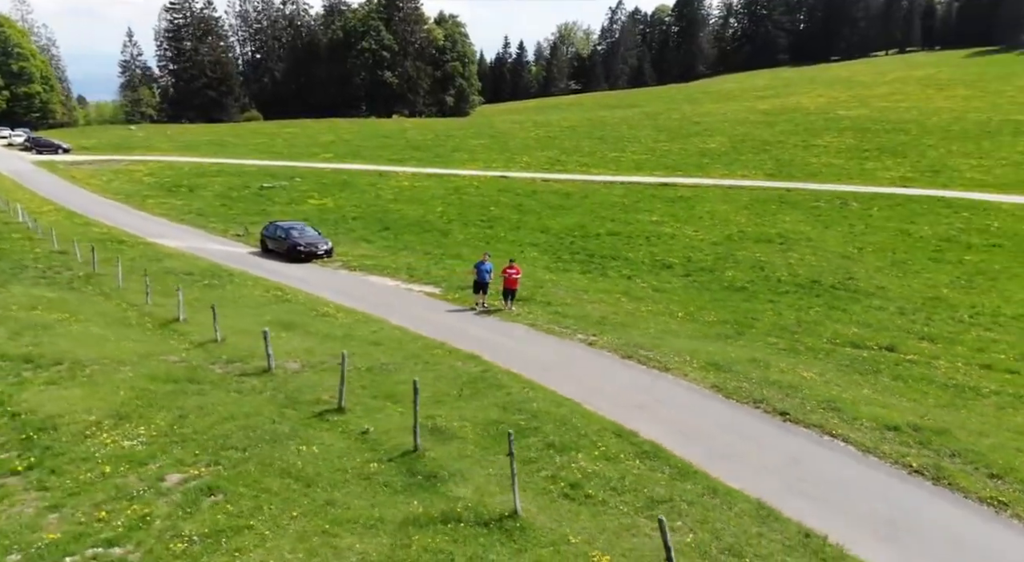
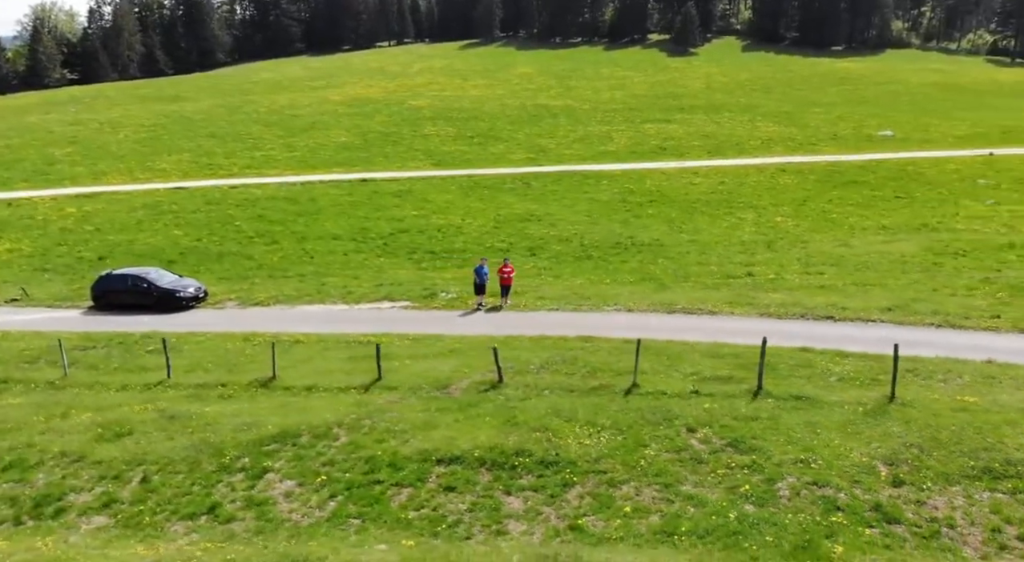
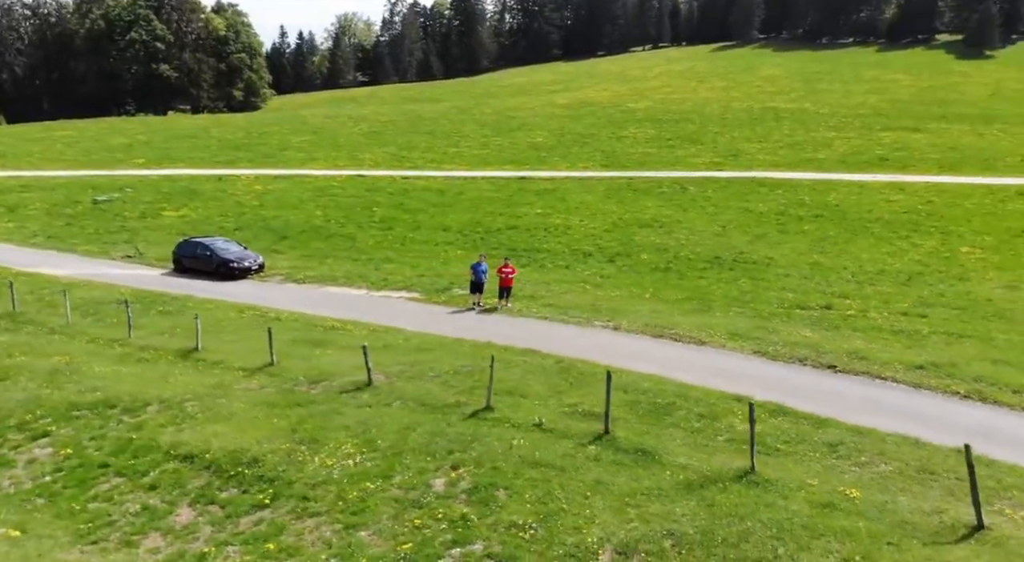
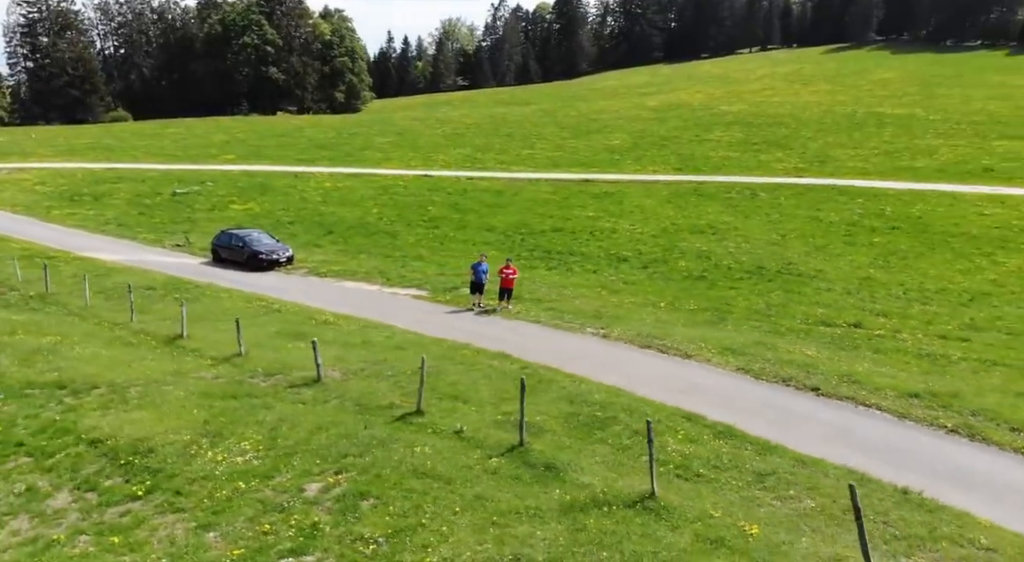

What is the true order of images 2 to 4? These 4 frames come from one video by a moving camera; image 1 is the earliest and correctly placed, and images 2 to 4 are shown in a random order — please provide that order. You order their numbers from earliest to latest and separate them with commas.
4, 3, 2
